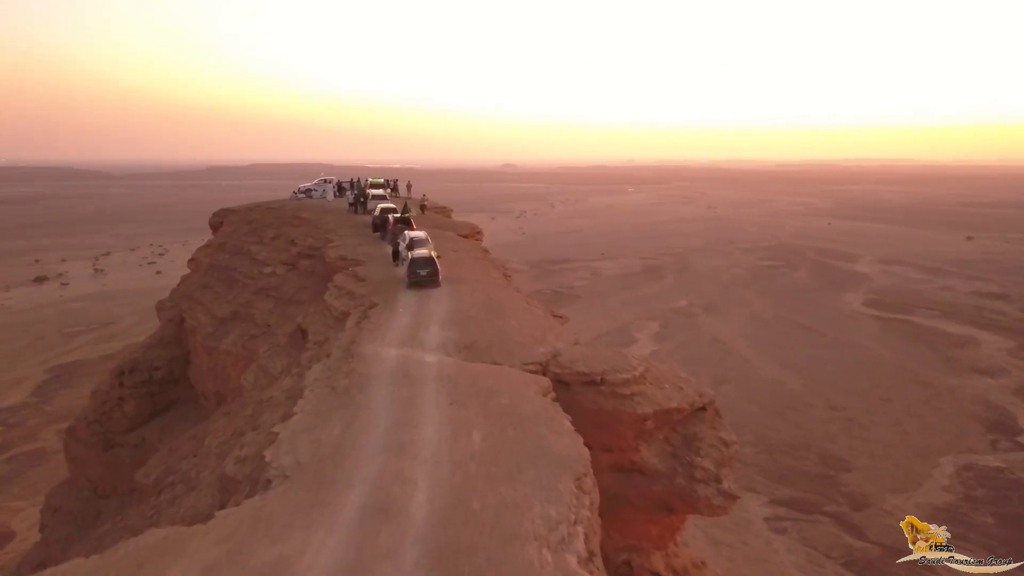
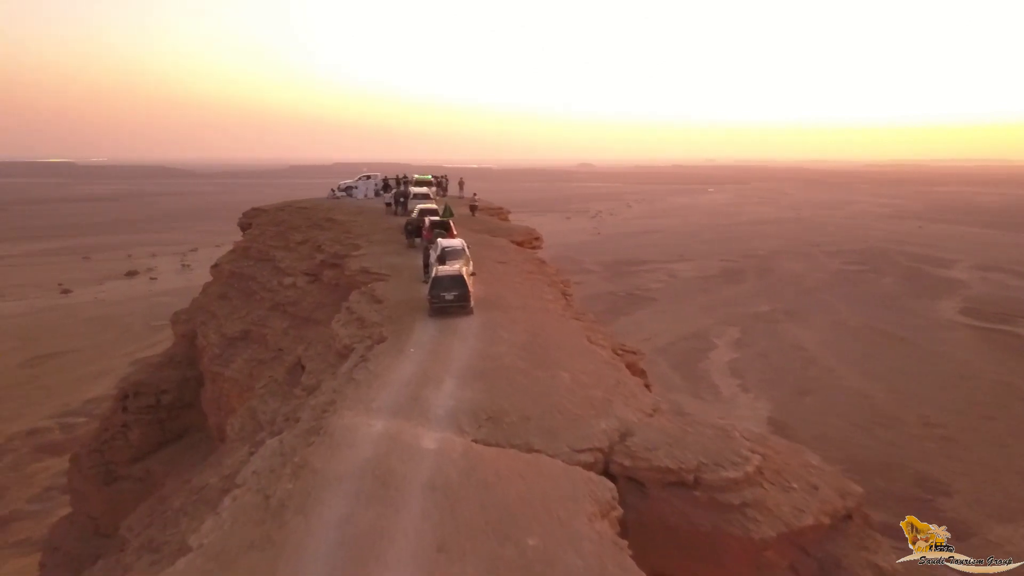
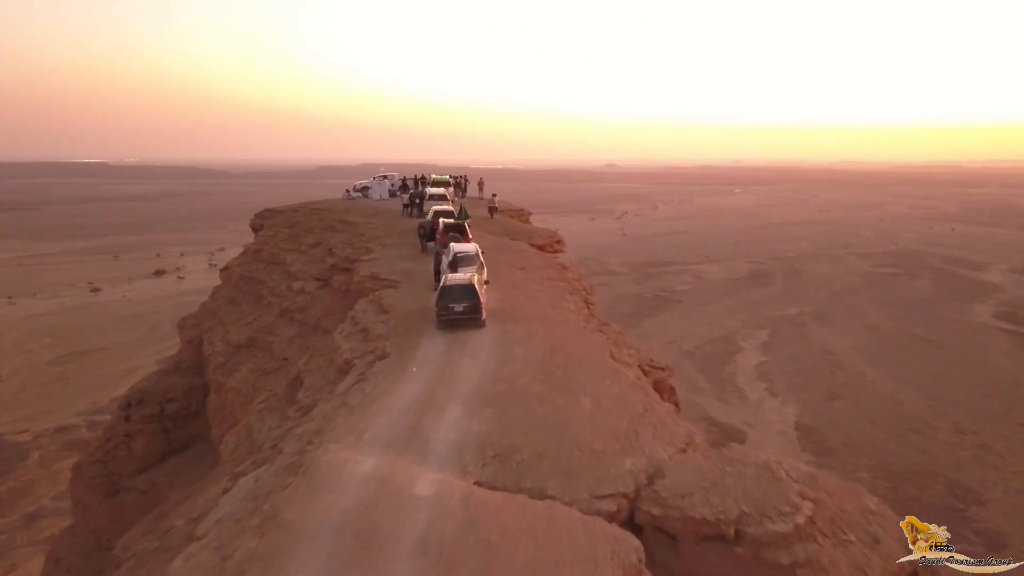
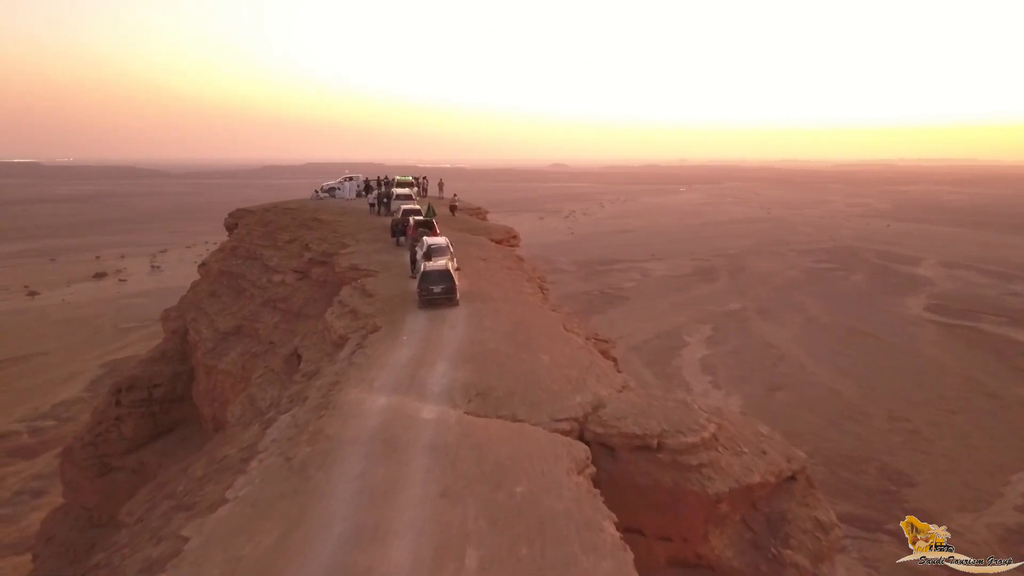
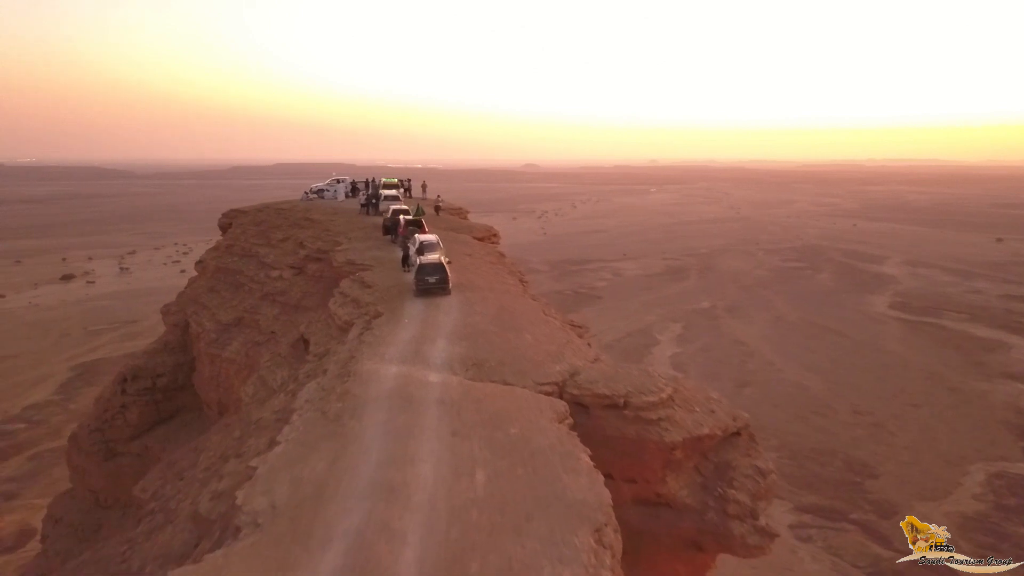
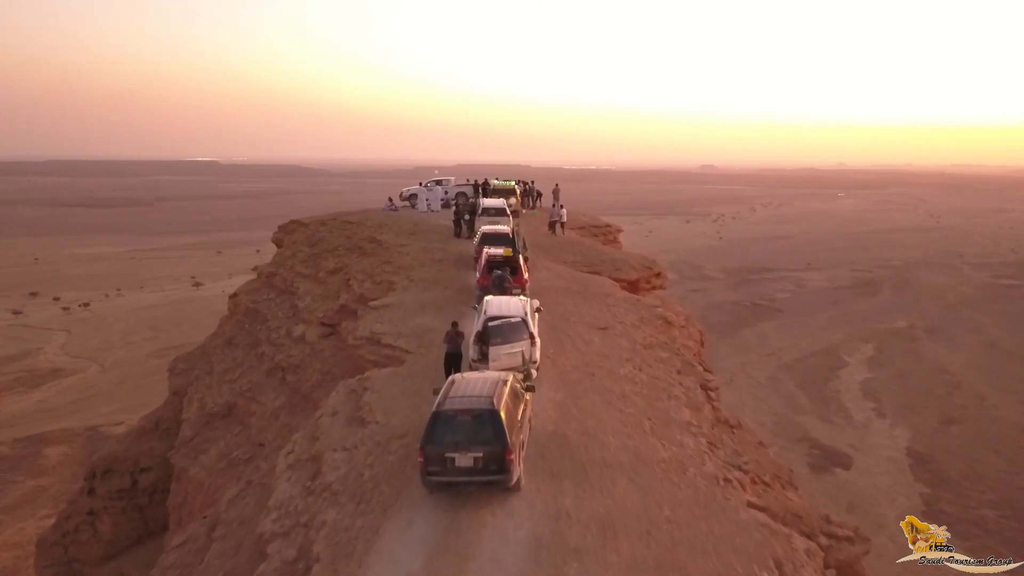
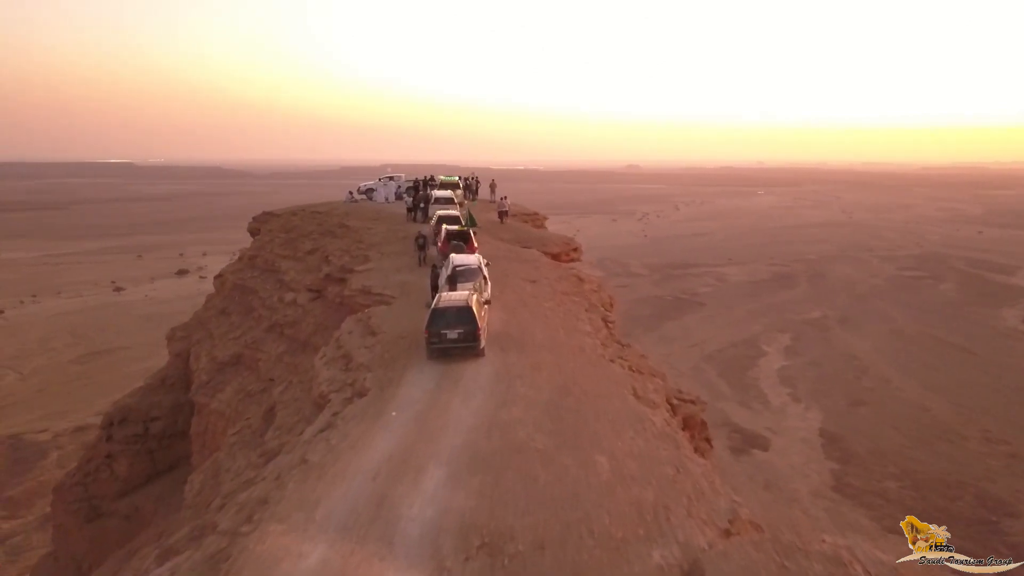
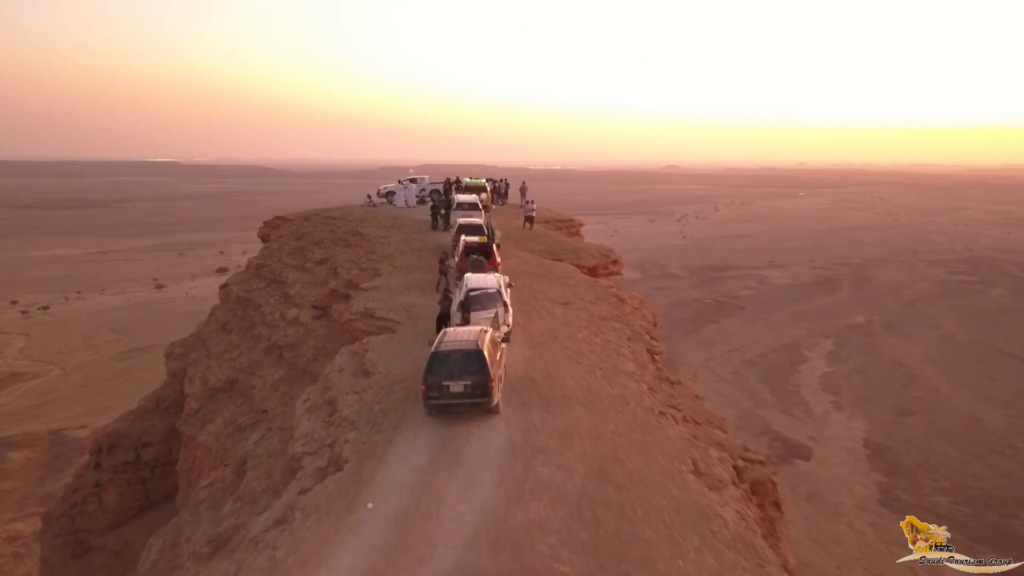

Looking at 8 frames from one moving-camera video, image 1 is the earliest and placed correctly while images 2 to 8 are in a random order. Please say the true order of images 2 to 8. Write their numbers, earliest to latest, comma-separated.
5, 4, 2, 3, 7, 8, 6
